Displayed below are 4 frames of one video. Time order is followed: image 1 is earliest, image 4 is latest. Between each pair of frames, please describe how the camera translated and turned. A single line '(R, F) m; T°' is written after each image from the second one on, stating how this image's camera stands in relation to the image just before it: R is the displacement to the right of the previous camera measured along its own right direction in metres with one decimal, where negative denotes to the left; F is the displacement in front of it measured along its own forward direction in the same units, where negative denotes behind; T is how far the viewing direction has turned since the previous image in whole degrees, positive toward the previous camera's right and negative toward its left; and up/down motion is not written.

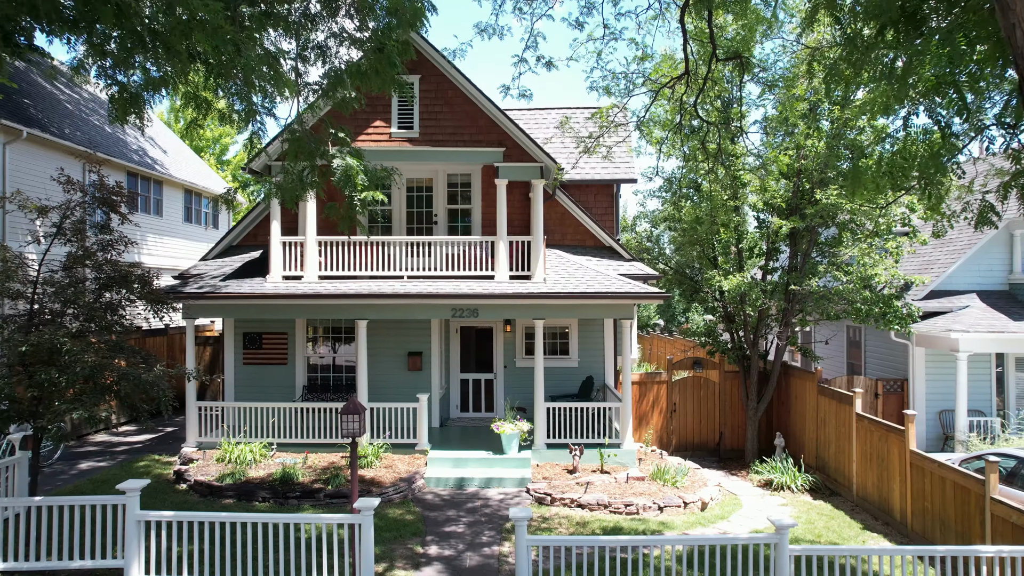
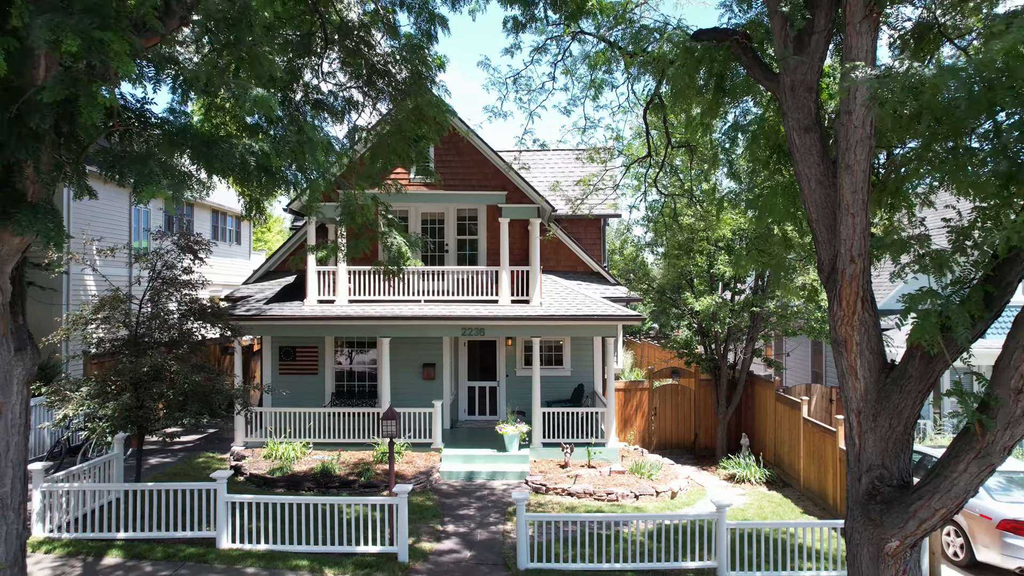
(0.0, -2.0) m; 0°
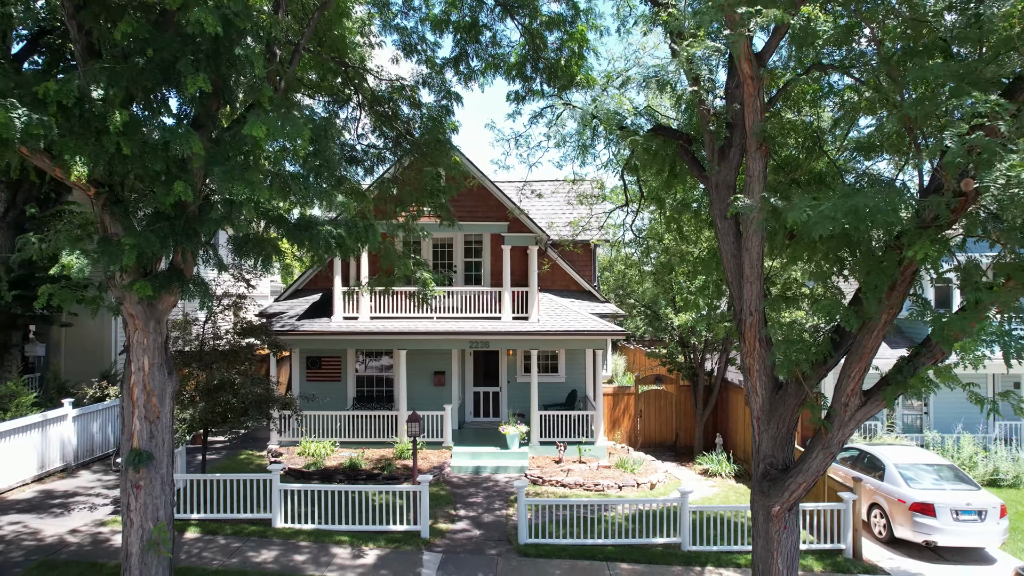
(0.0, -1.9) m; 0°
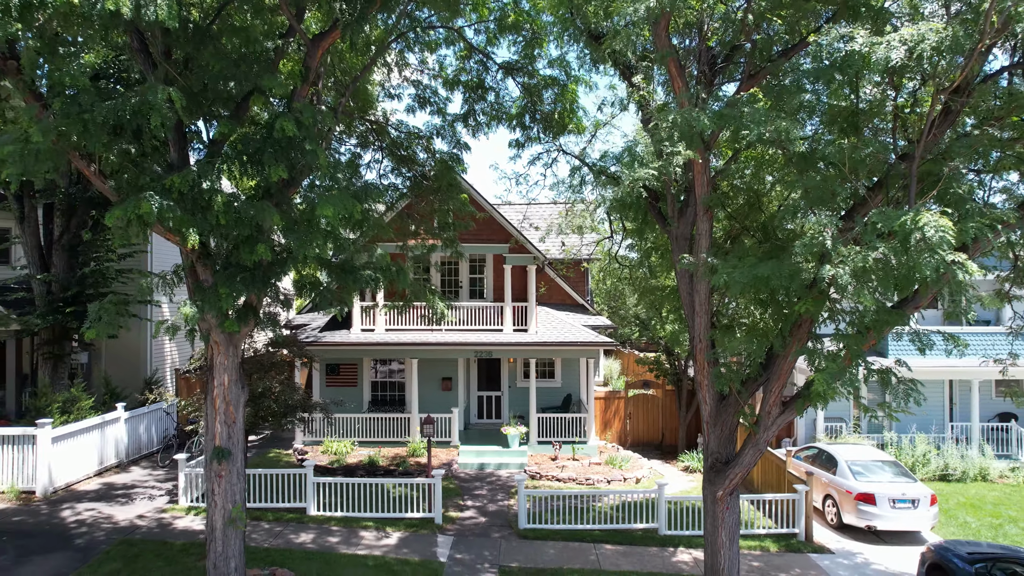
(0.0, -1.7) m; 0°
